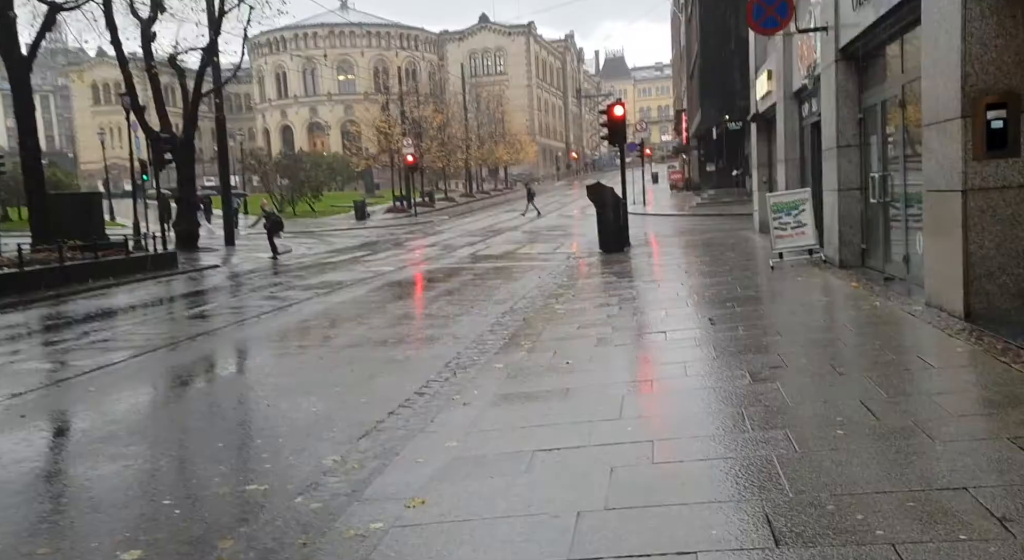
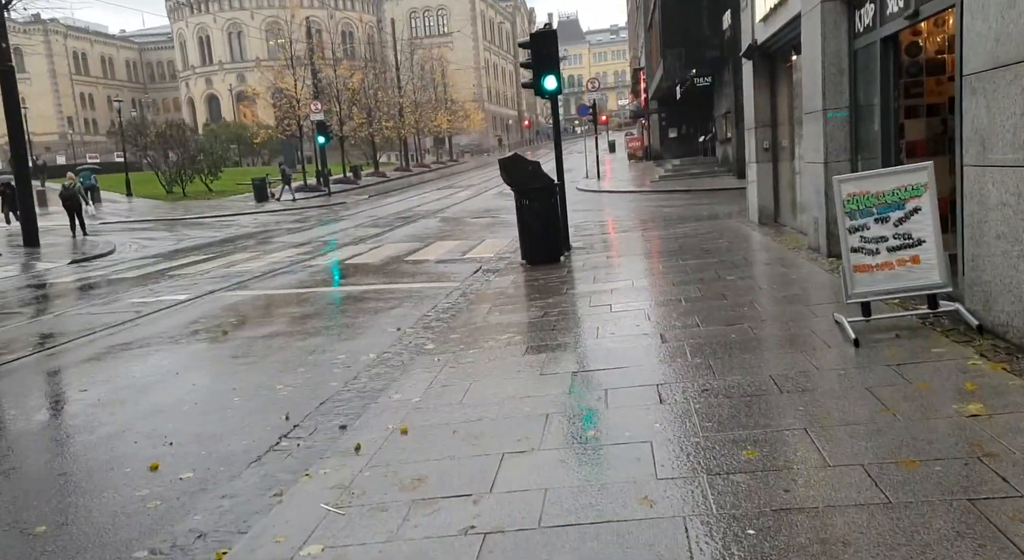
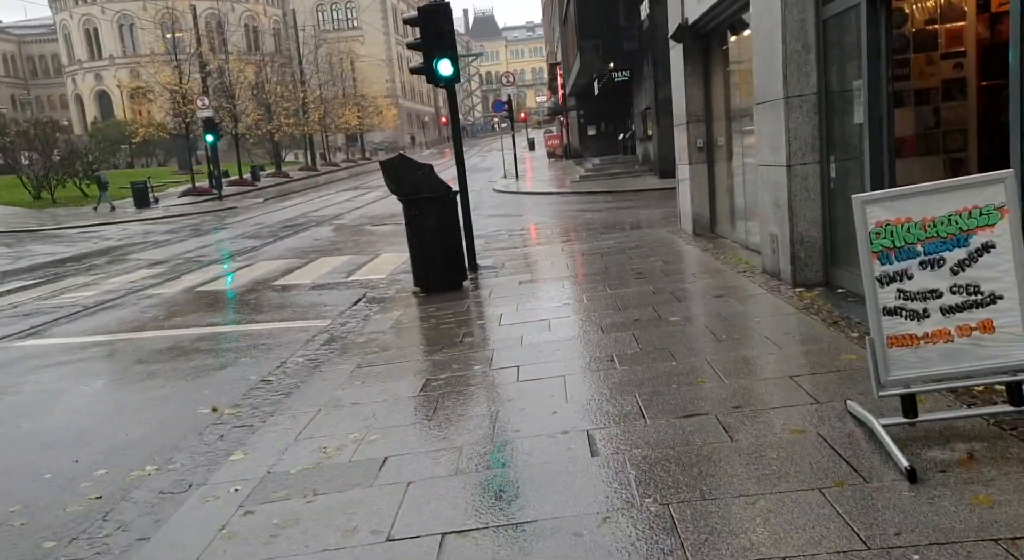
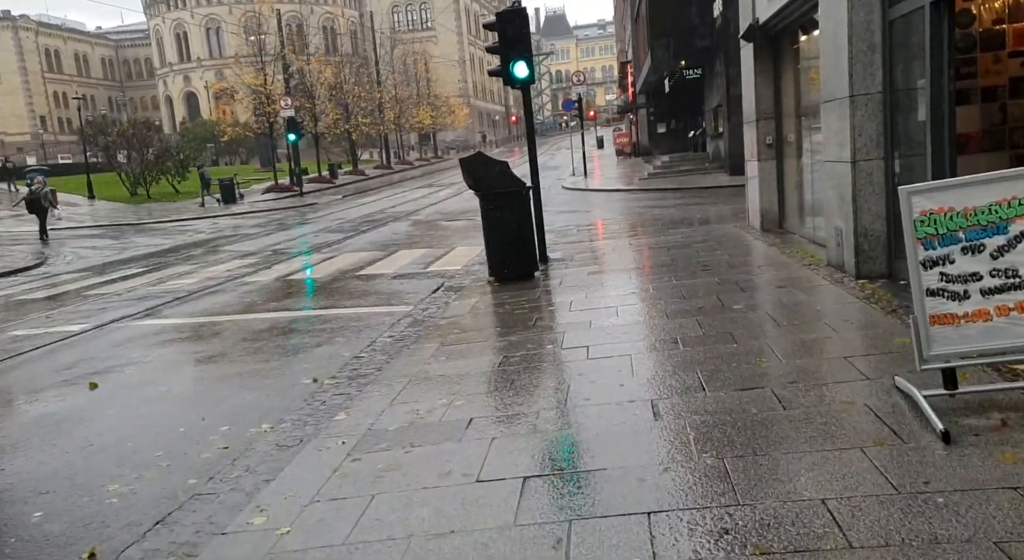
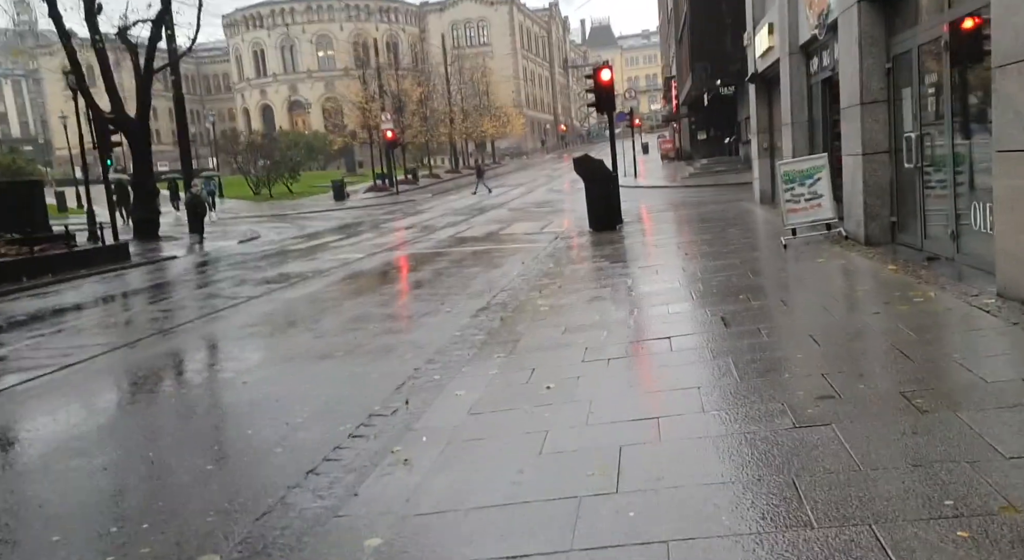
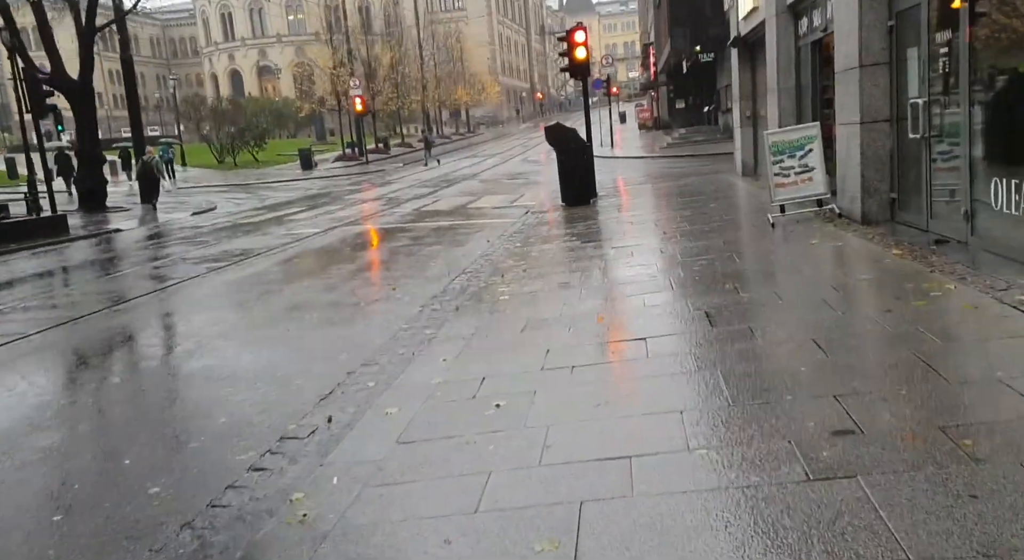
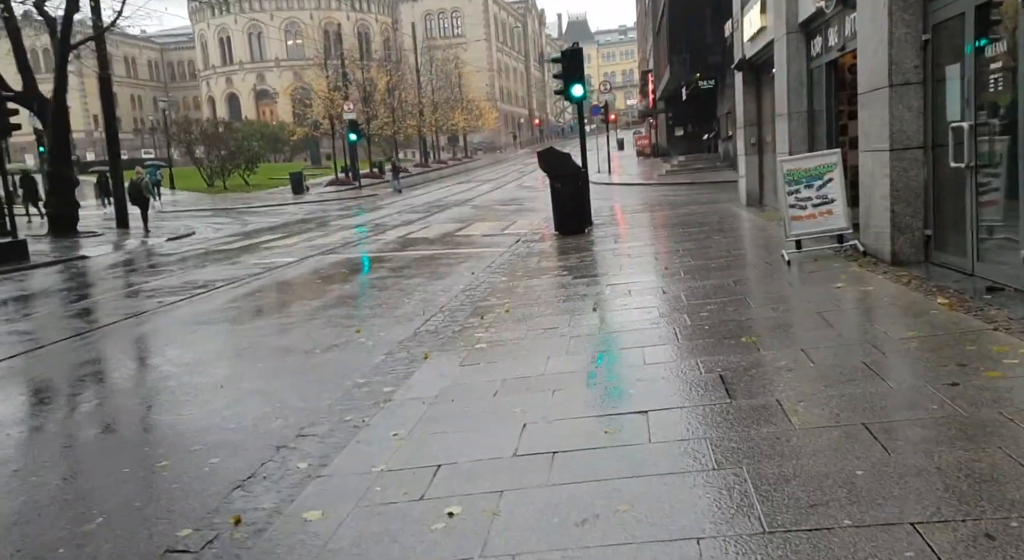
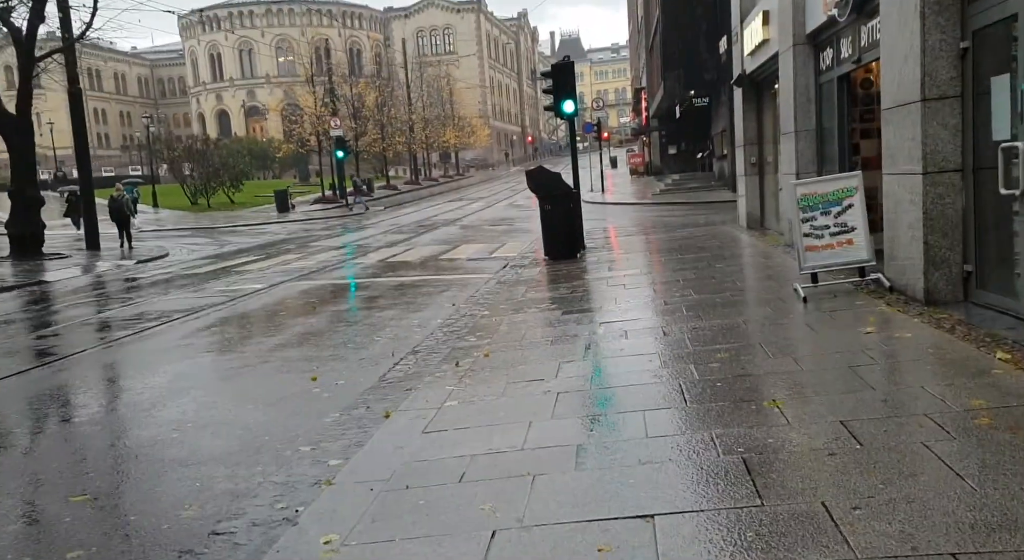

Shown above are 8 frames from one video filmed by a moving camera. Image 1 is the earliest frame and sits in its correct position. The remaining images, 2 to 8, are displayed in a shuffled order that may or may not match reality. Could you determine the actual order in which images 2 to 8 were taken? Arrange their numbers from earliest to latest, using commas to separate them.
5, 6, 7, 8, 2, 4, 3
